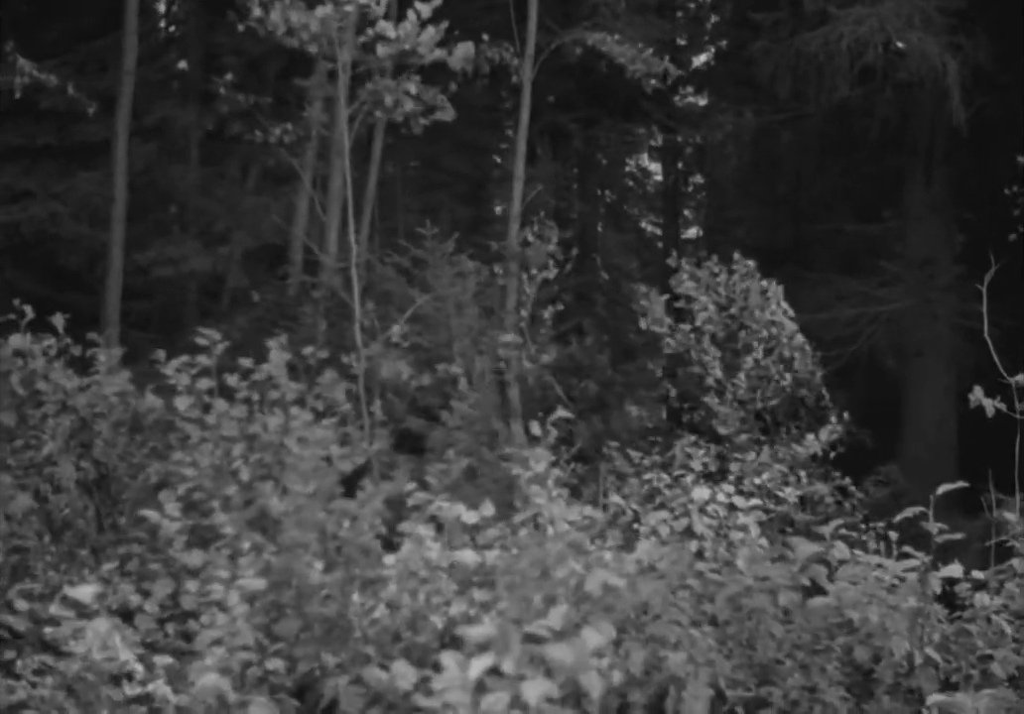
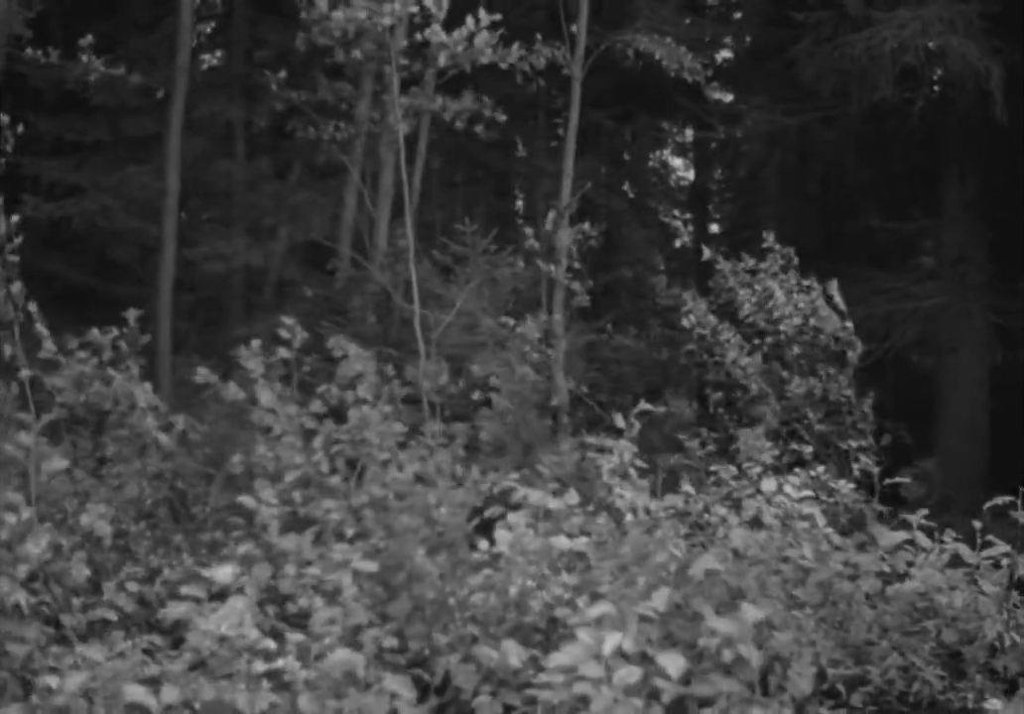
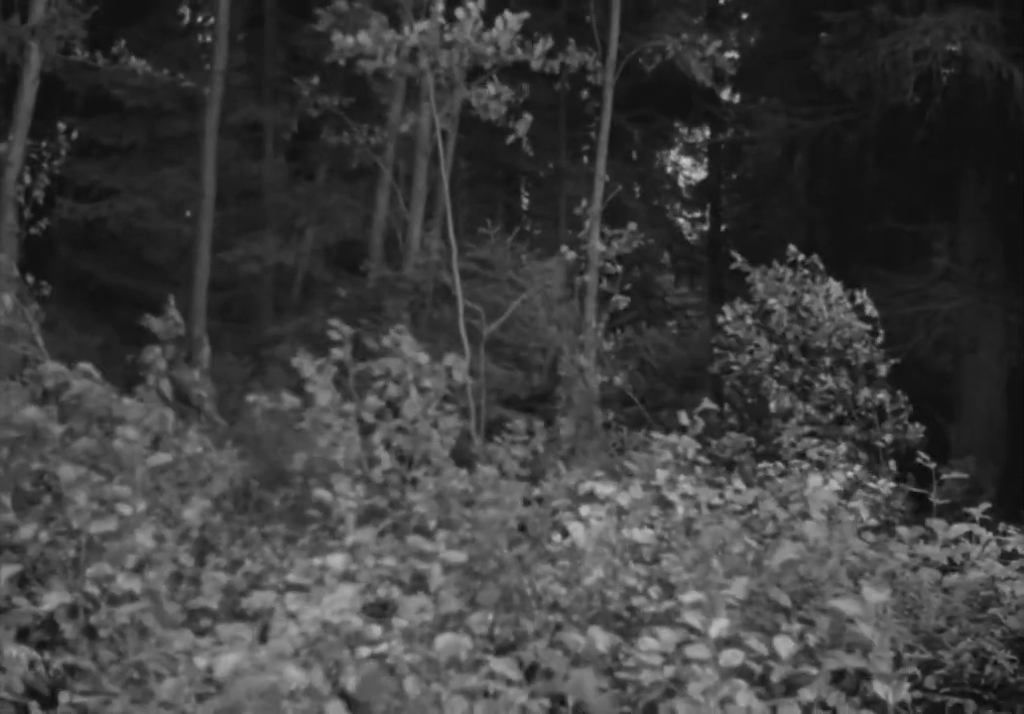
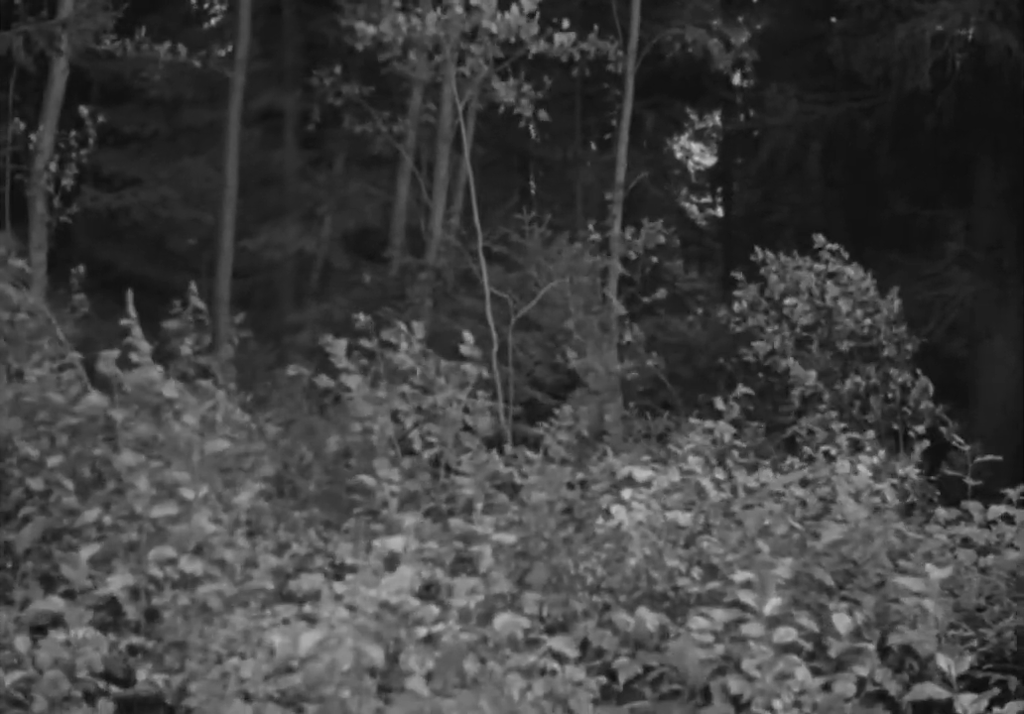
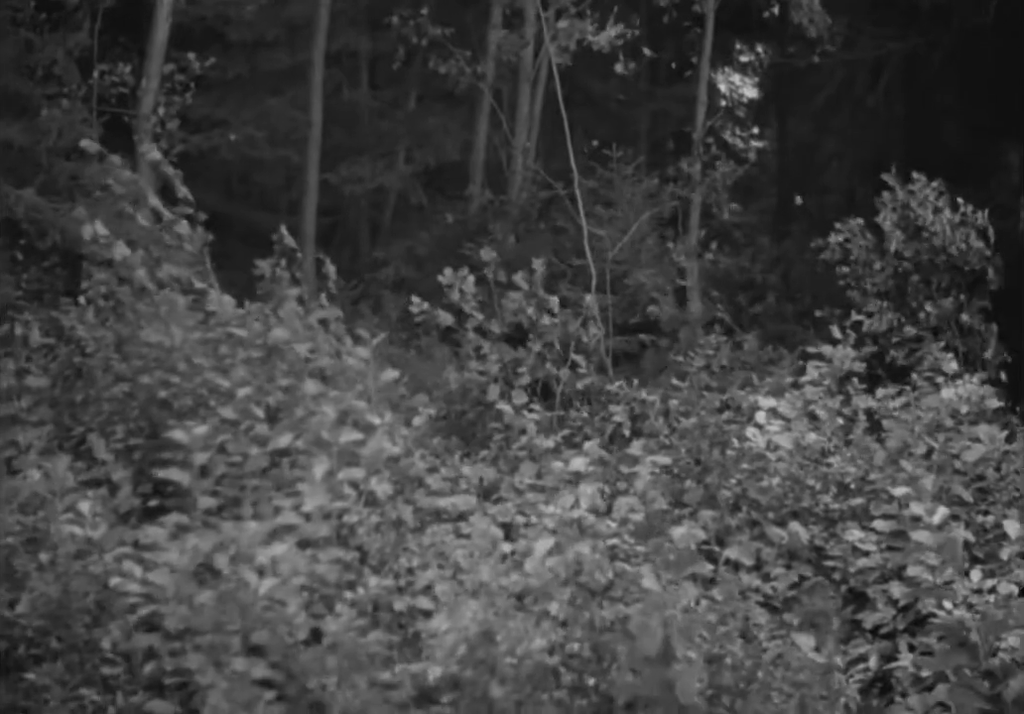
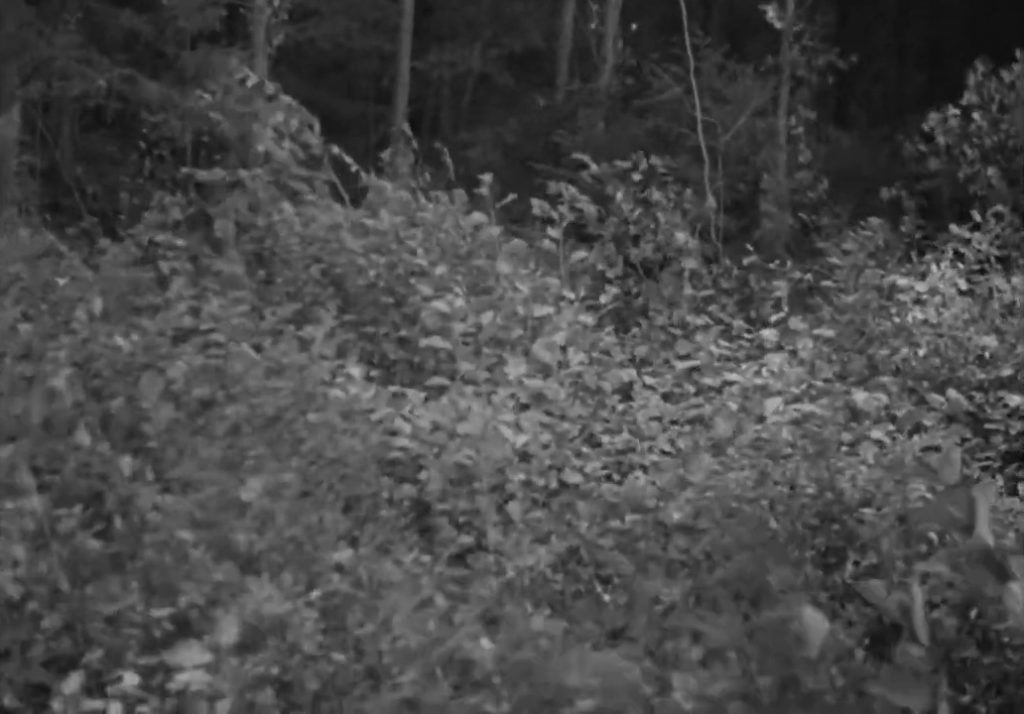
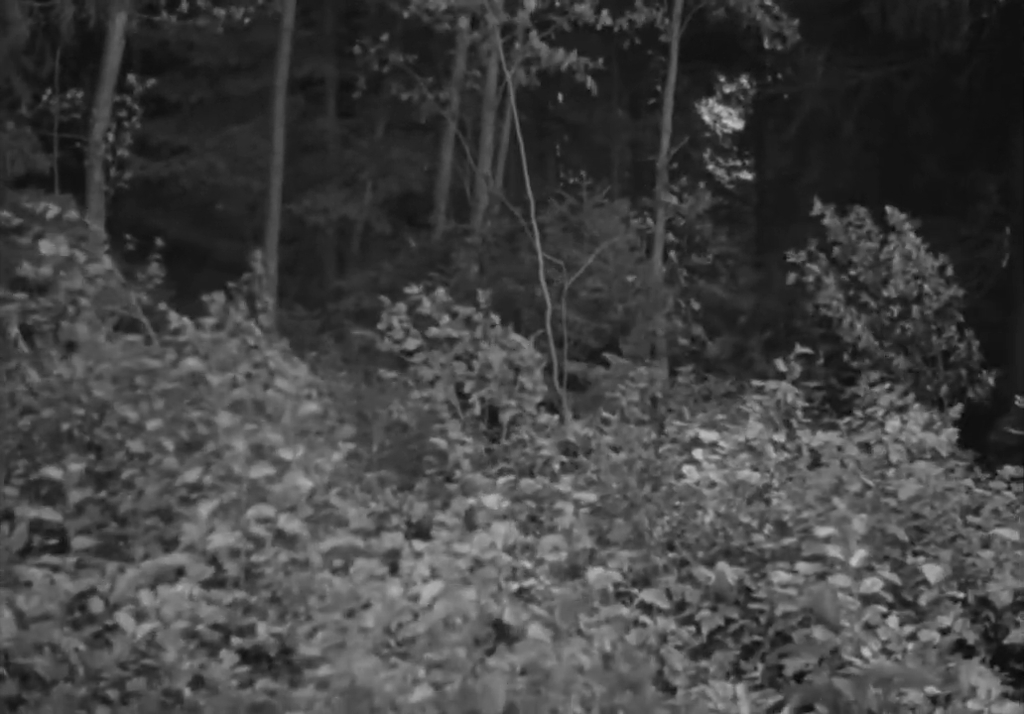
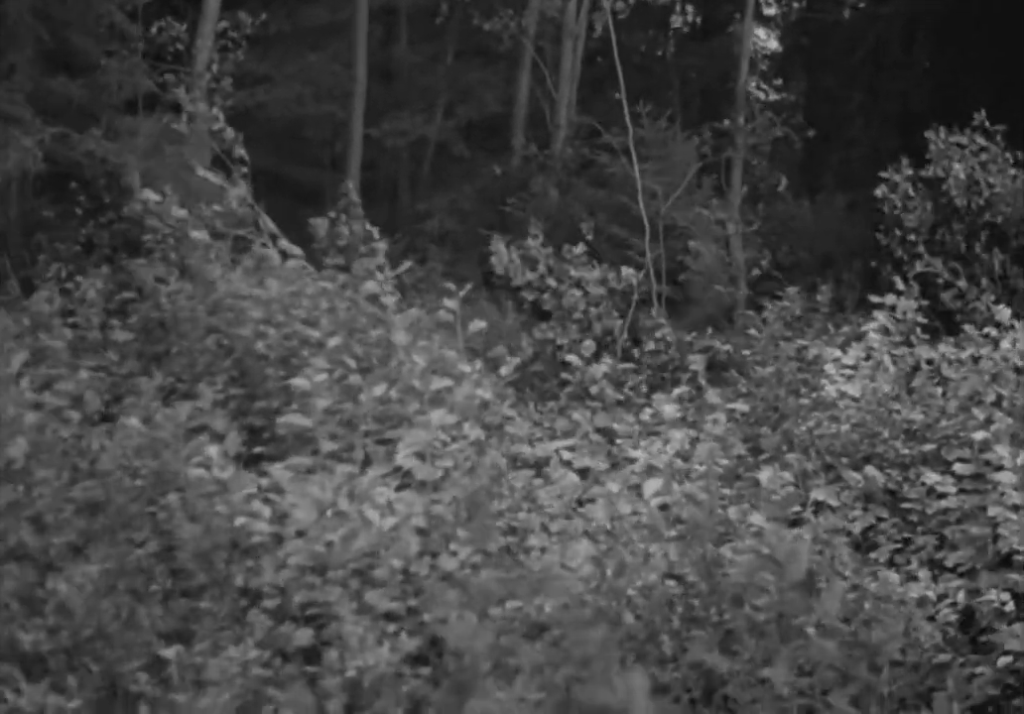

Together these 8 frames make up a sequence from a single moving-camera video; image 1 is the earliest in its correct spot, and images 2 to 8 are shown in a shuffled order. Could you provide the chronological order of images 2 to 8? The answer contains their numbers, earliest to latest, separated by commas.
2, 3, 4, 7, 5, 8, 6
